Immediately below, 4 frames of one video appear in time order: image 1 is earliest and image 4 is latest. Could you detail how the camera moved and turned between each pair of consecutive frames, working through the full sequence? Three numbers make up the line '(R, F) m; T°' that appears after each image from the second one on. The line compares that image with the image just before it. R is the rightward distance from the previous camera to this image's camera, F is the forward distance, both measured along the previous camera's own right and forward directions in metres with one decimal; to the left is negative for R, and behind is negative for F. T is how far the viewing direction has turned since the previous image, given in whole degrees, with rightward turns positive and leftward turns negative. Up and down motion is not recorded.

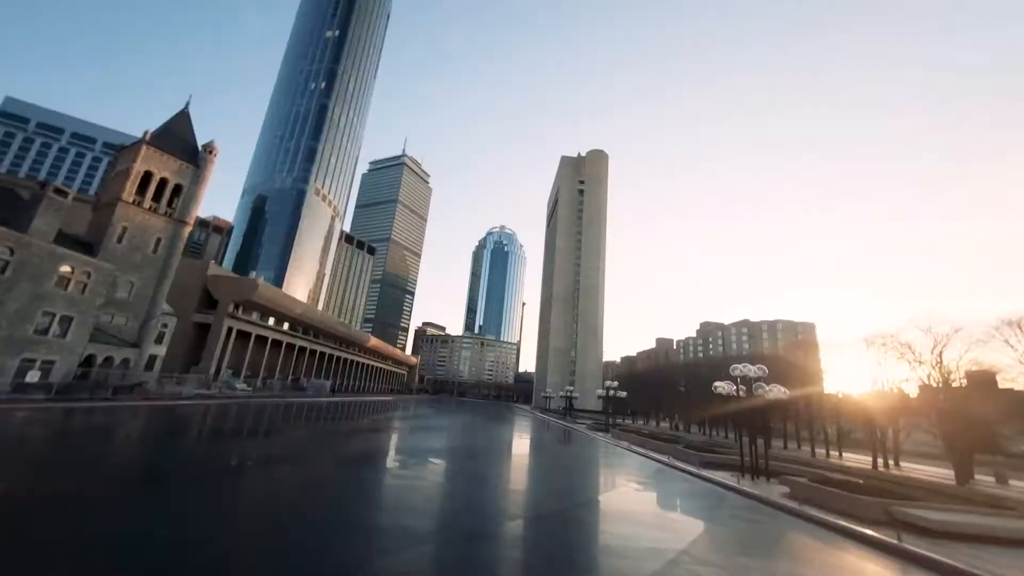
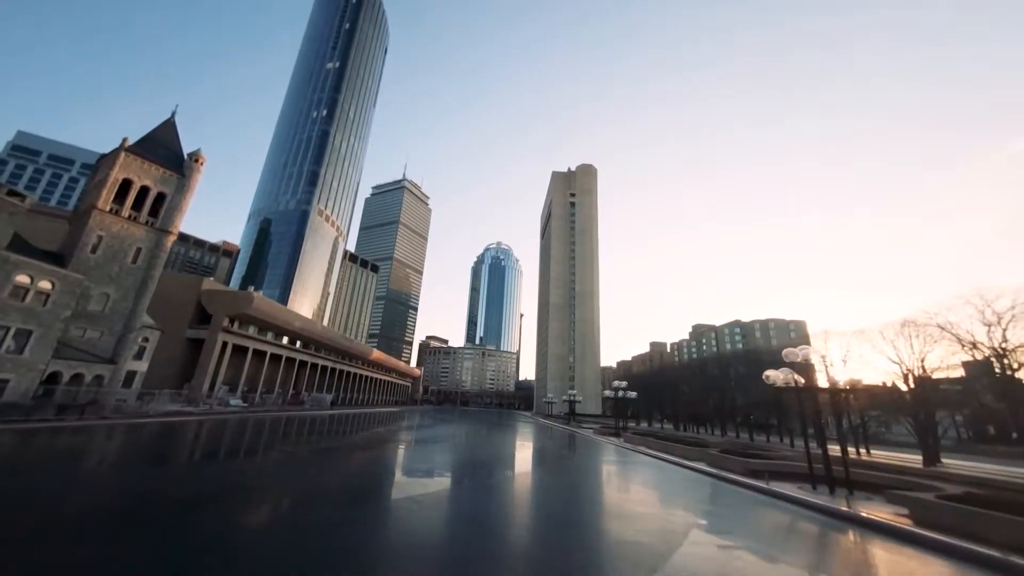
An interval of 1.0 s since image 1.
(0.0, +0.5) m; 0°
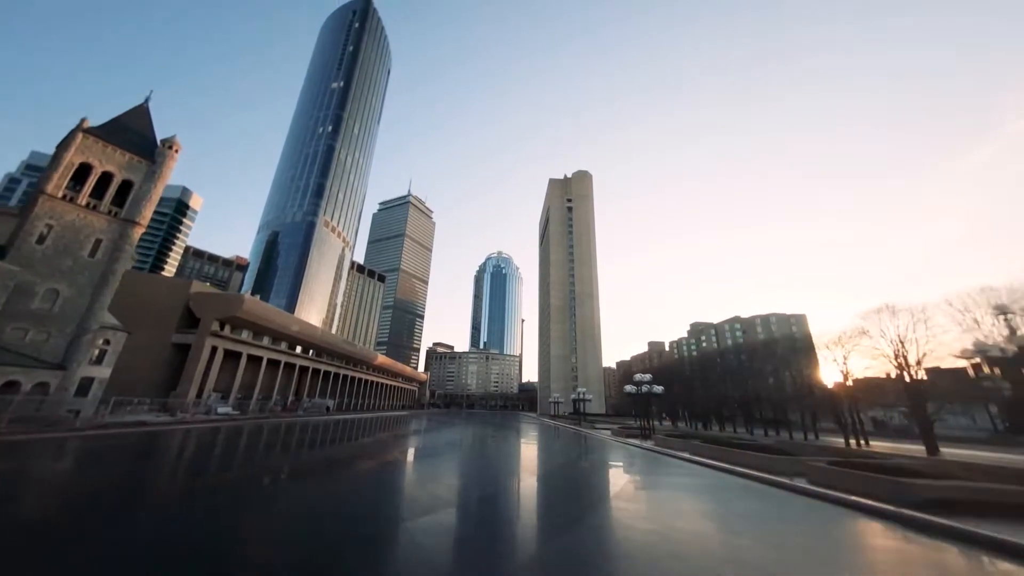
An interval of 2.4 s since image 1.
(+0.1, +0.8) m; 0°
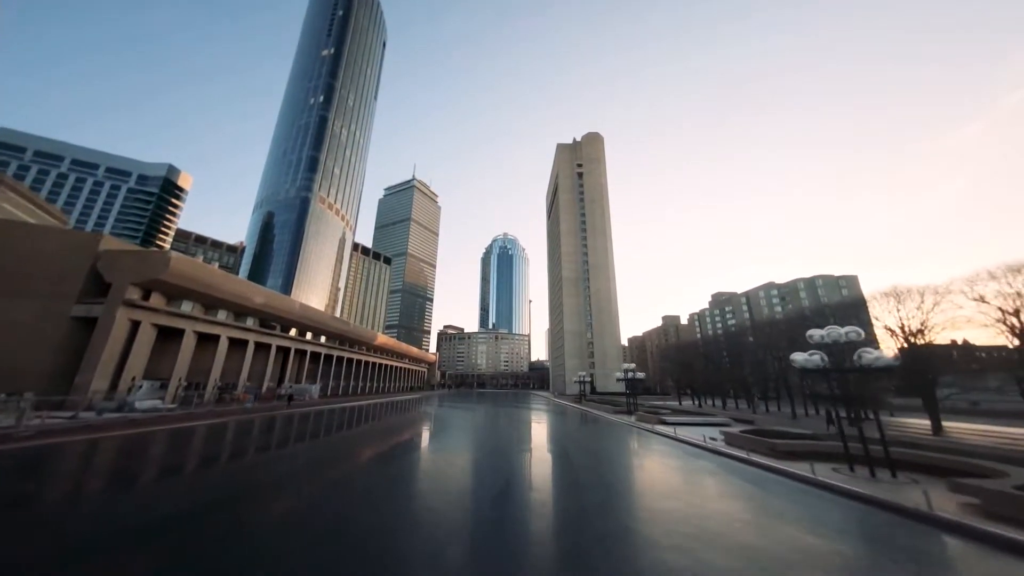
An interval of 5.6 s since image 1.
(-0.2, +4.6) m; -1°
